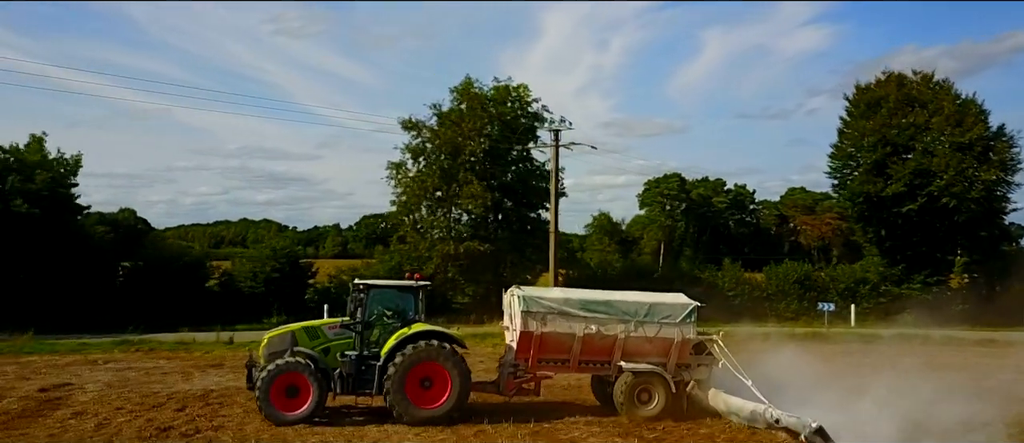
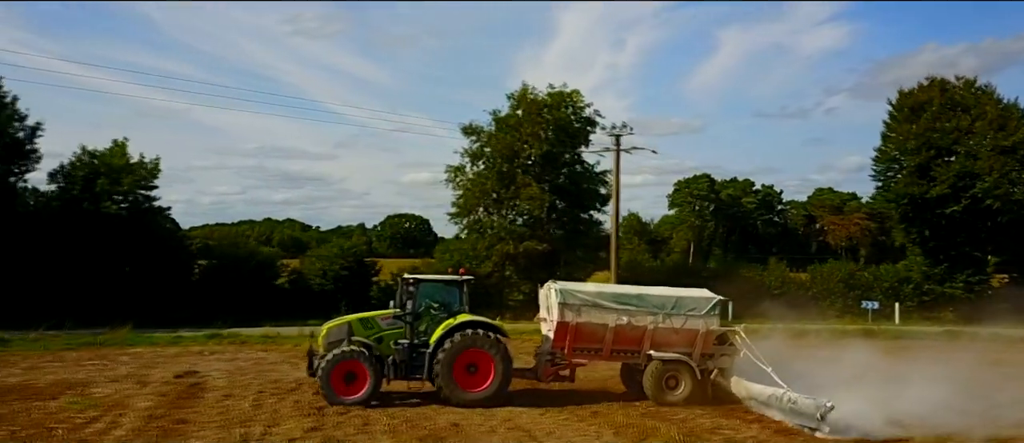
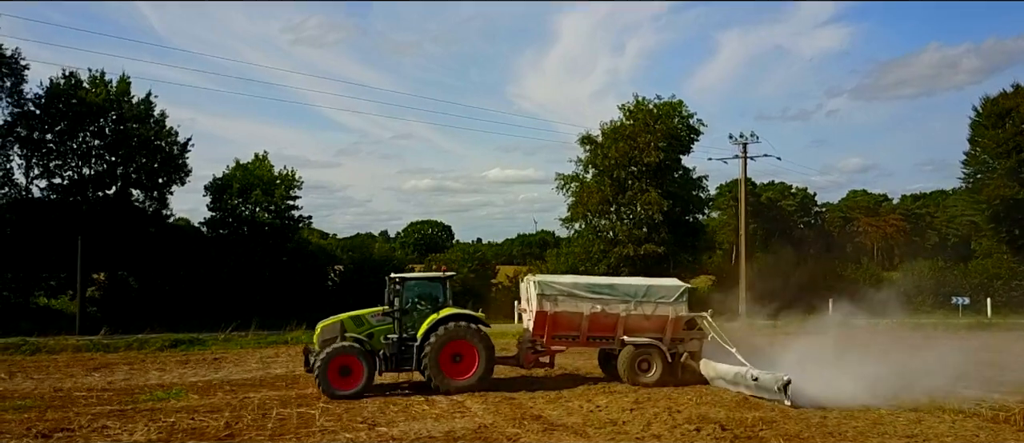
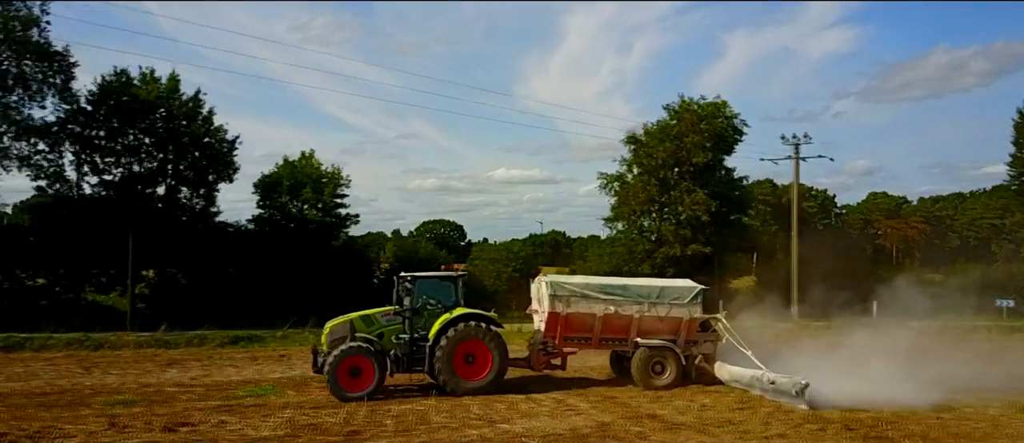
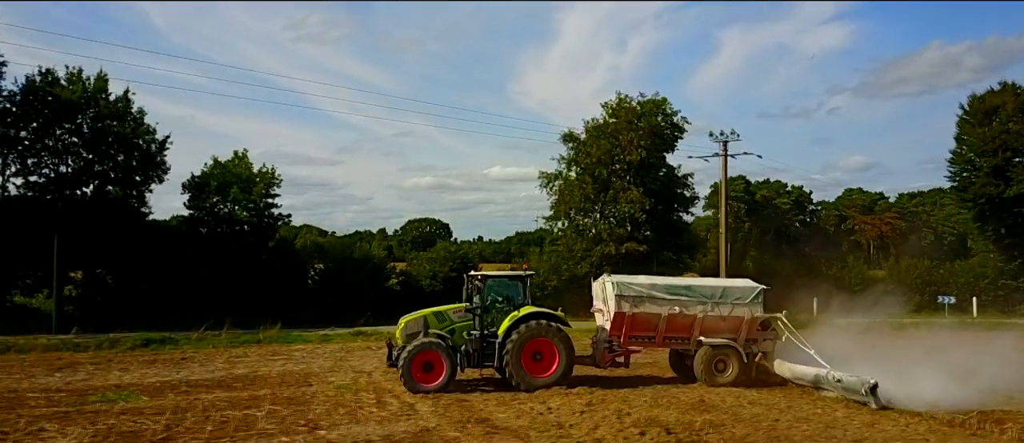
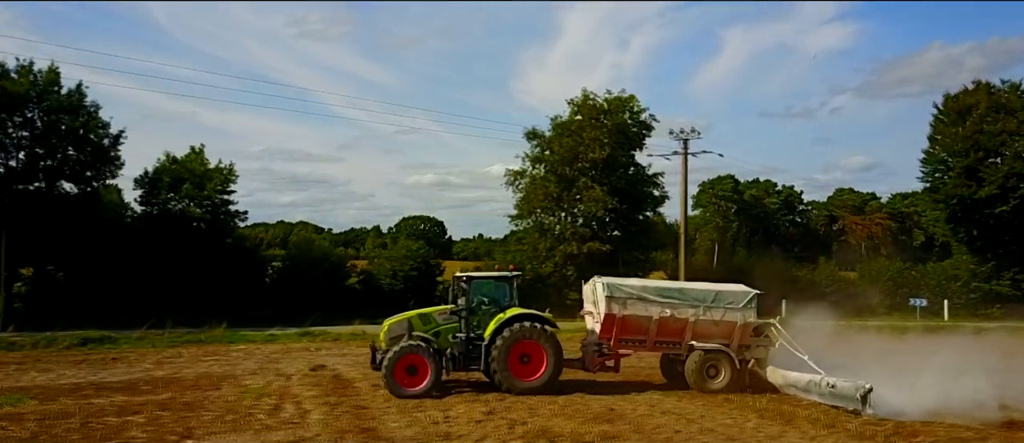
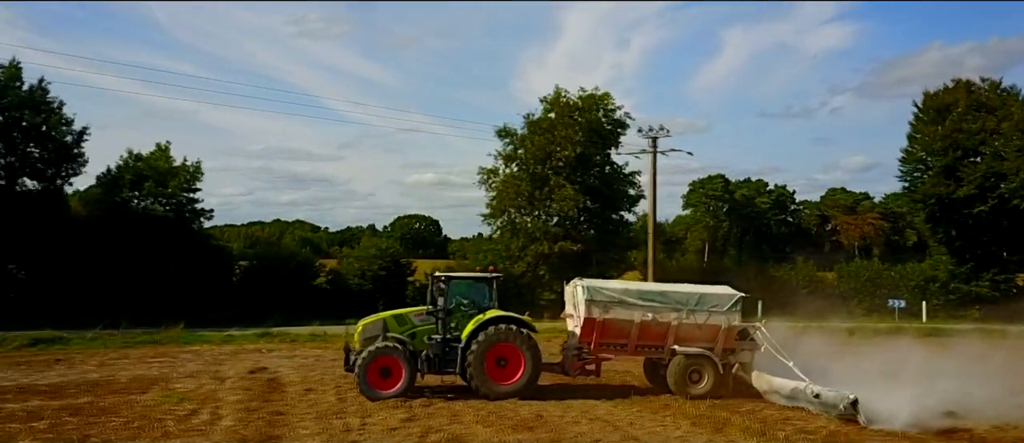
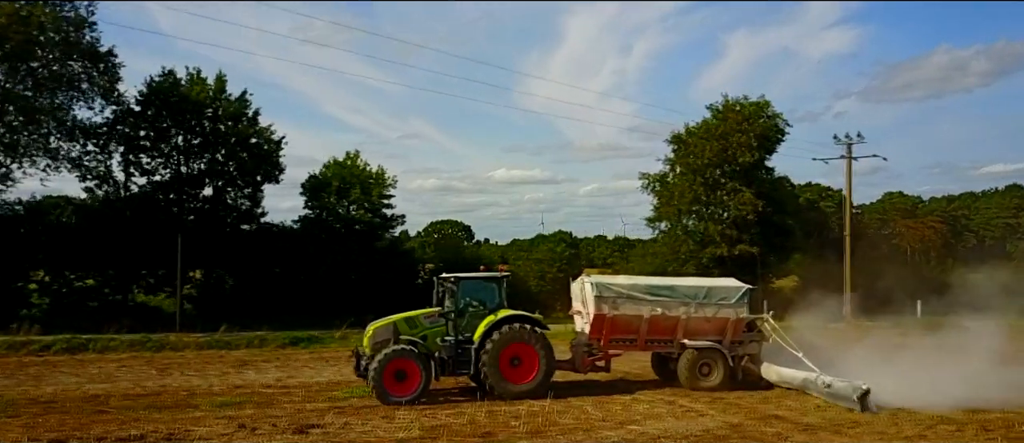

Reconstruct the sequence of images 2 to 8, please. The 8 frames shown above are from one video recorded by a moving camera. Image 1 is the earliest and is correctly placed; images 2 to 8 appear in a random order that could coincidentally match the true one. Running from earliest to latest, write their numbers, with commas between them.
2, 7, 6, 5, 3, 4, 8
